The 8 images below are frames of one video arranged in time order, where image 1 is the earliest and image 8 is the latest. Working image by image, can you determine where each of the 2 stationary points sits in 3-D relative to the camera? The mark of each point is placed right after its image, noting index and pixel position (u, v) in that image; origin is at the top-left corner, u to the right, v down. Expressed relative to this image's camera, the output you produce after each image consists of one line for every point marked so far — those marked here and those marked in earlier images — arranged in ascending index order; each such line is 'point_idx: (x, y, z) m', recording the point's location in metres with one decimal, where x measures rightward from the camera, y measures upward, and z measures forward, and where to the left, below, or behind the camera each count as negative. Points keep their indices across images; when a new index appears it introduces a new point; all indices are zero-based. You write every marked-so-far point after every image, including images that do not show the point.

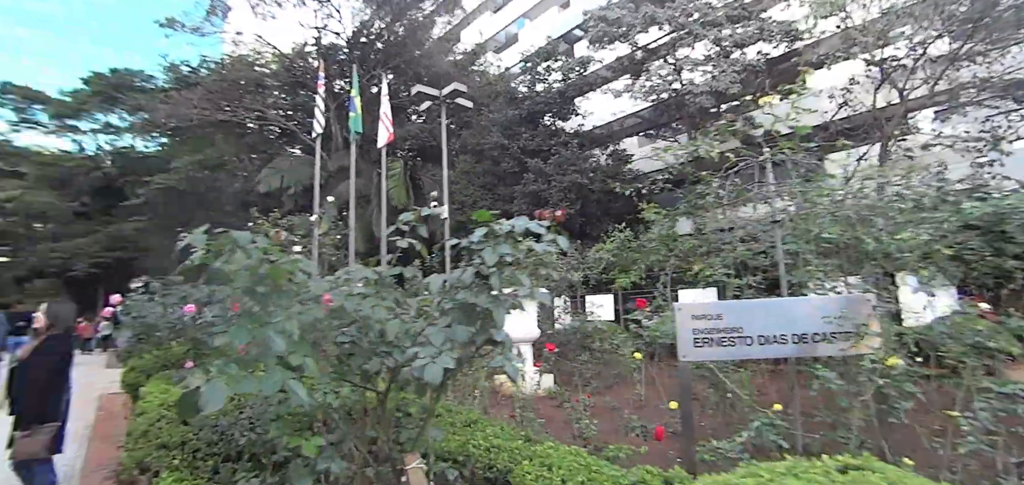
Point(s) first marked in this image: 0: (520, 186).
0: (+0.3, +1.7, +13.9) m
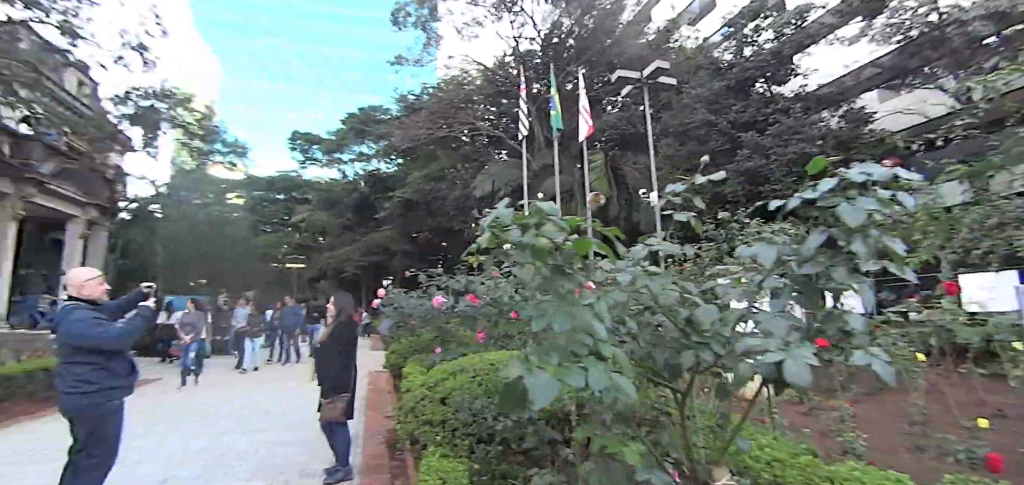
0: (+5.7, +2.1, +12.5) m
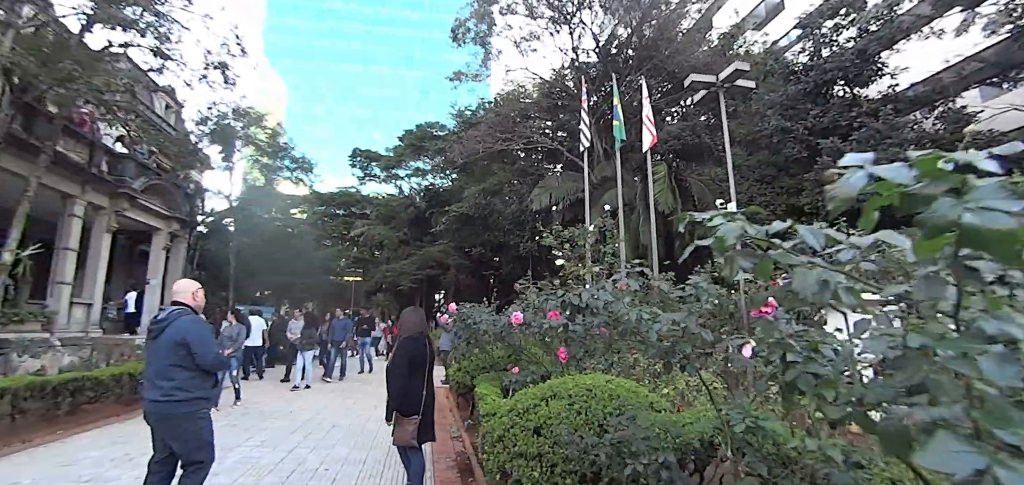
0: (+7.2, +1.7, +11.6) m
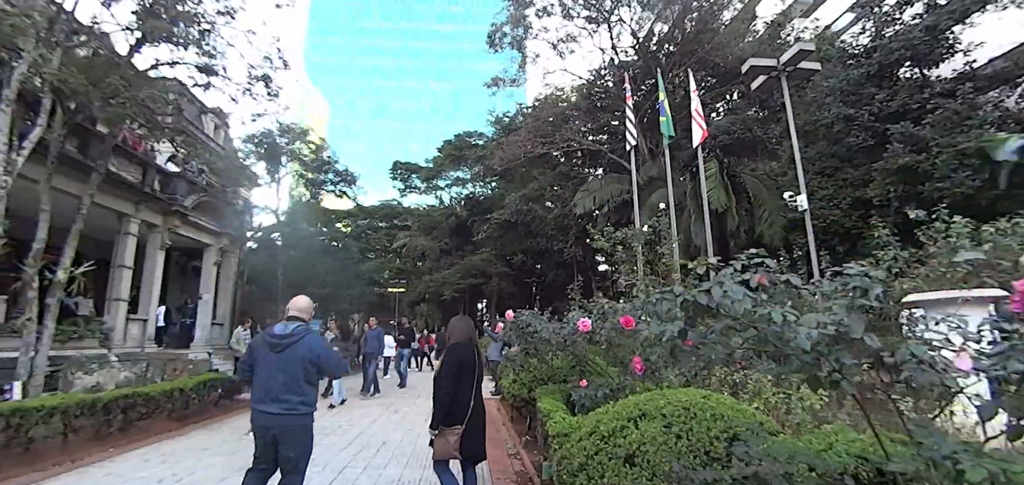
0: (+8.2, +1.8, +10.7) m
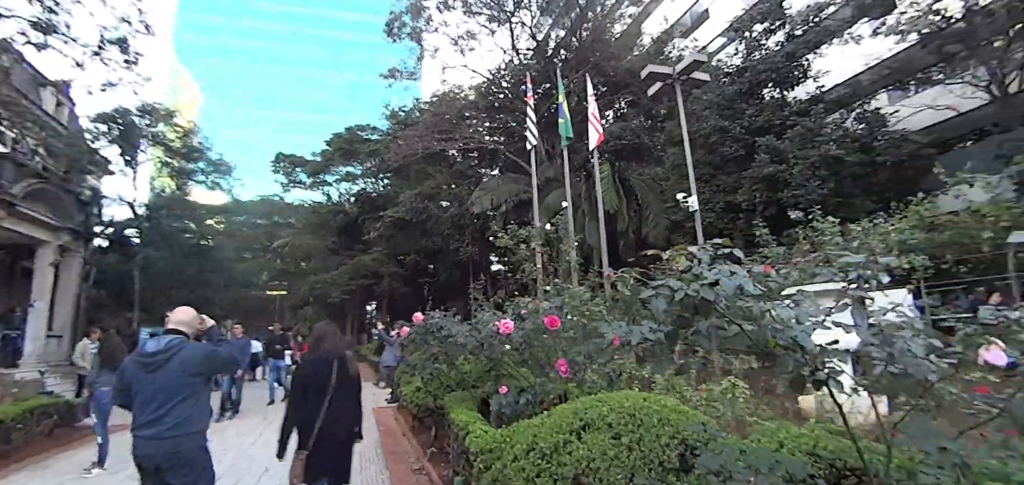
0: (+5.9, +1.8, +11.9) m
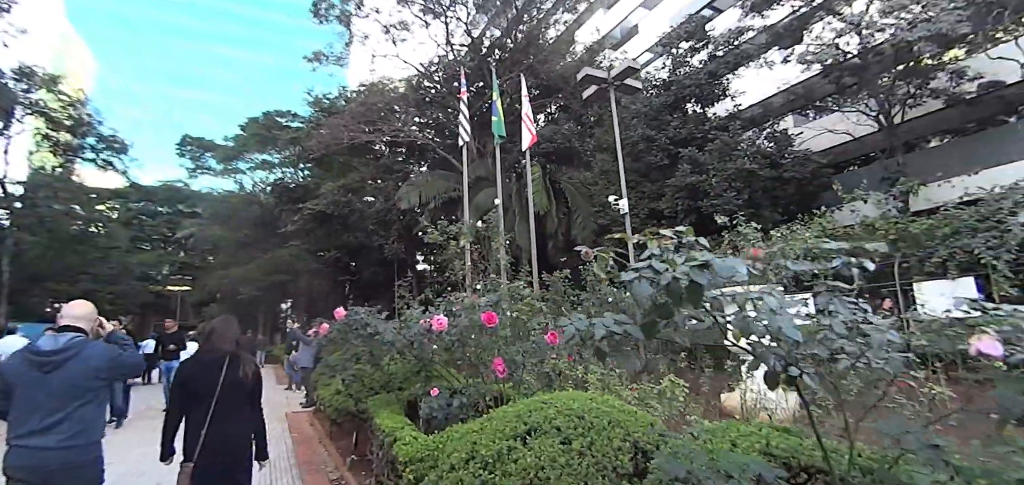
0: (+4.2, +1.7, +12.5) m
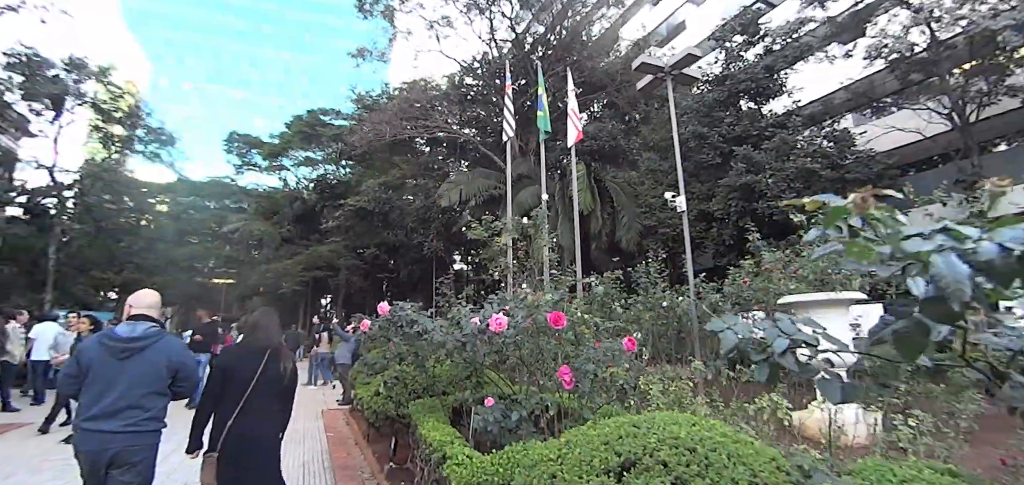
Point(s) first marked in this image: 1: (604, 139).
0: (+5.2, +1.6, +11.8) m
1: (+2.9, +3.3, +15.4) m
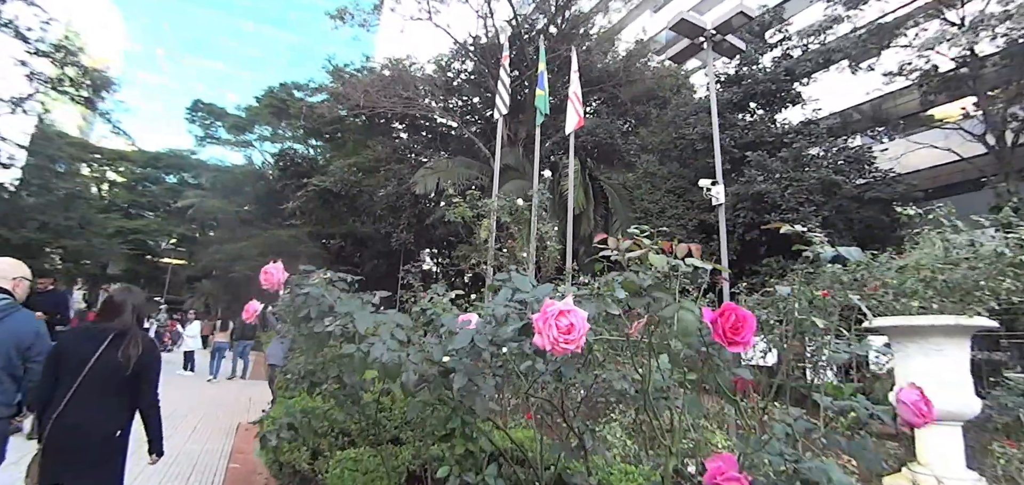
0: (+4.9, +1.2, +10.7) m
1: (+2.6, +3.1, +14.1) m
